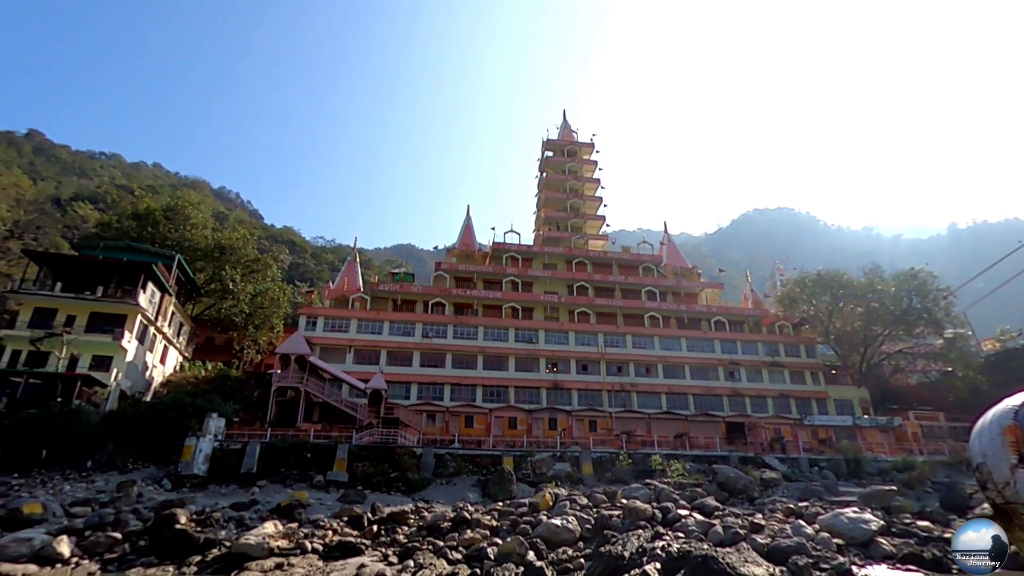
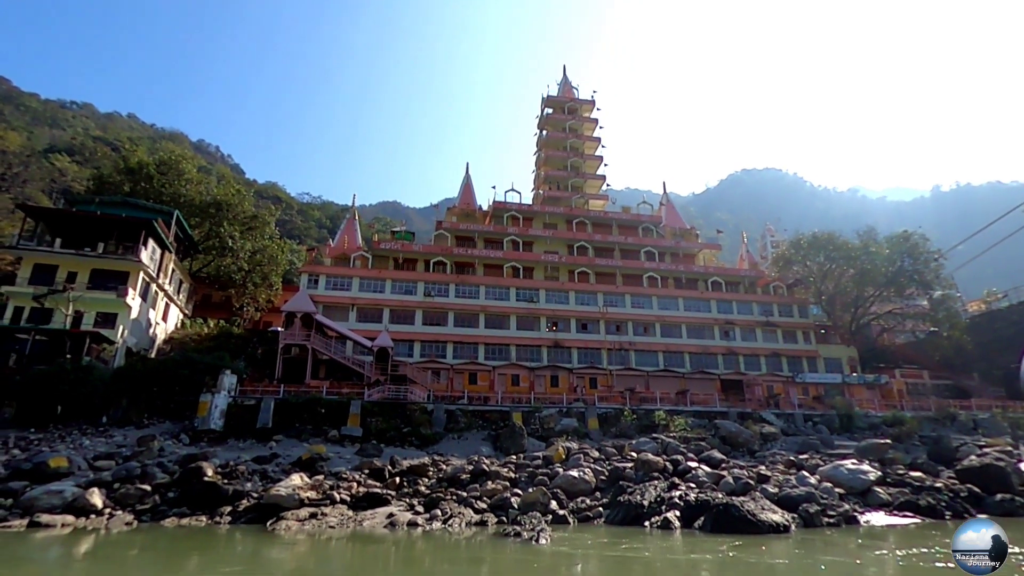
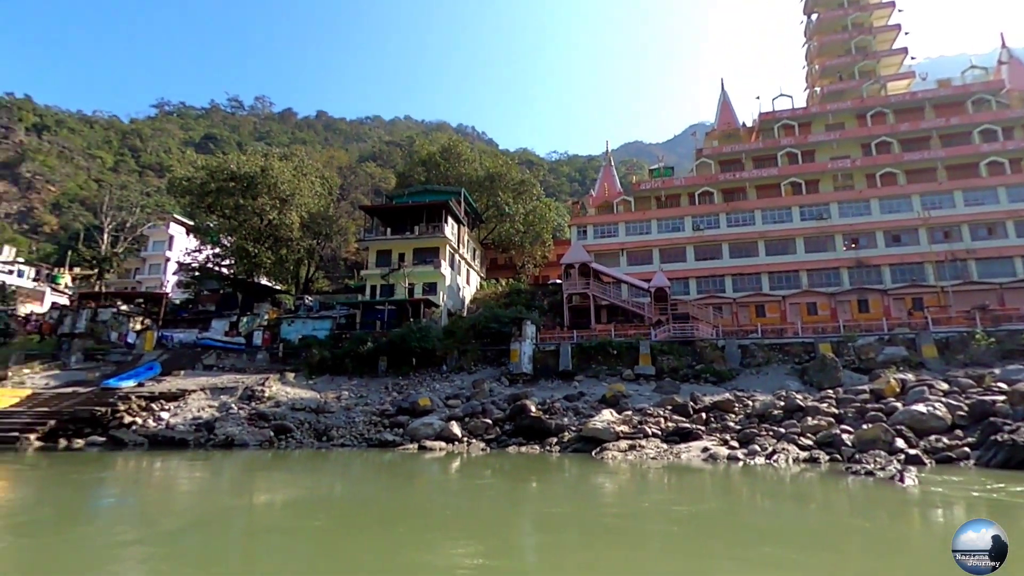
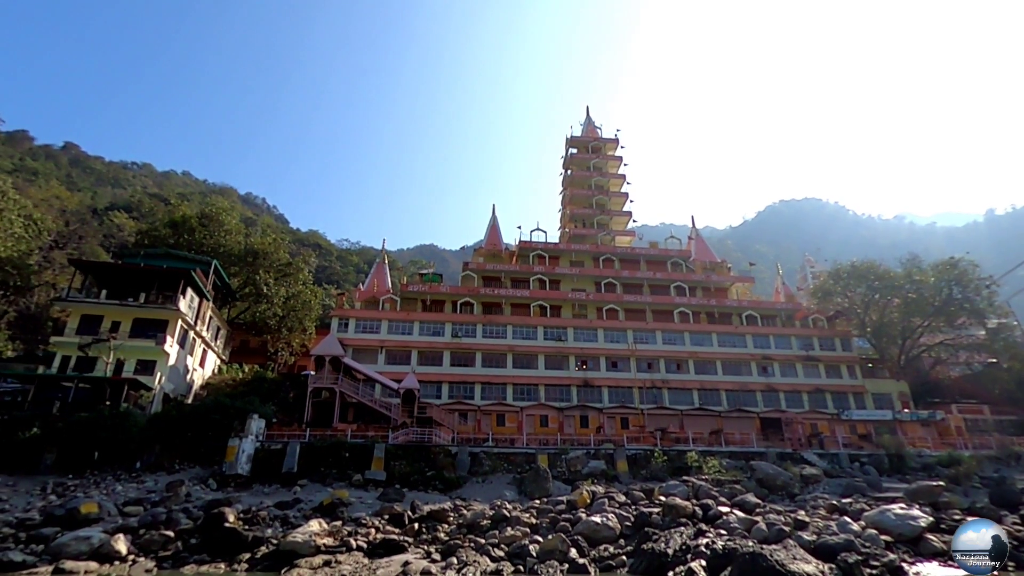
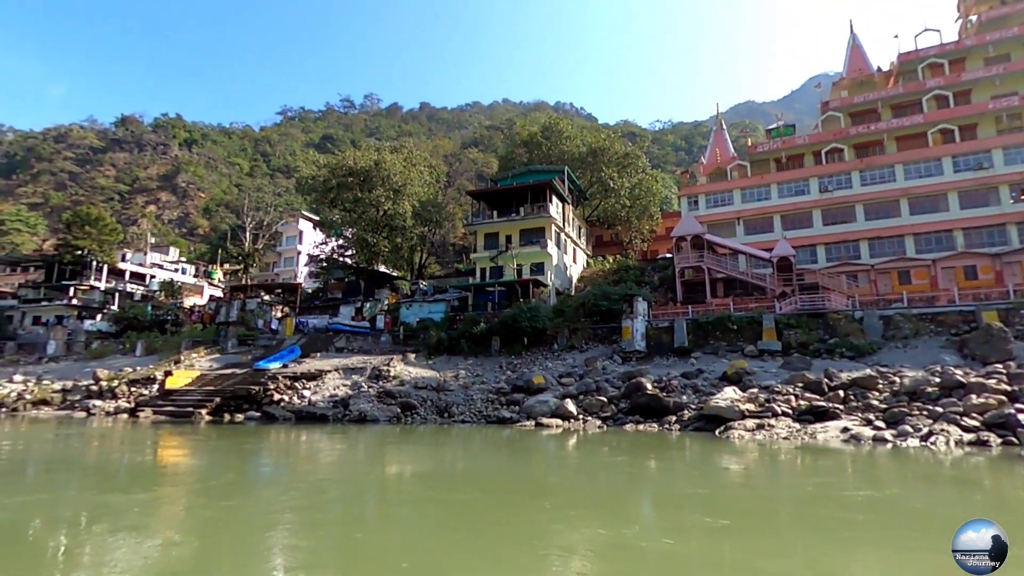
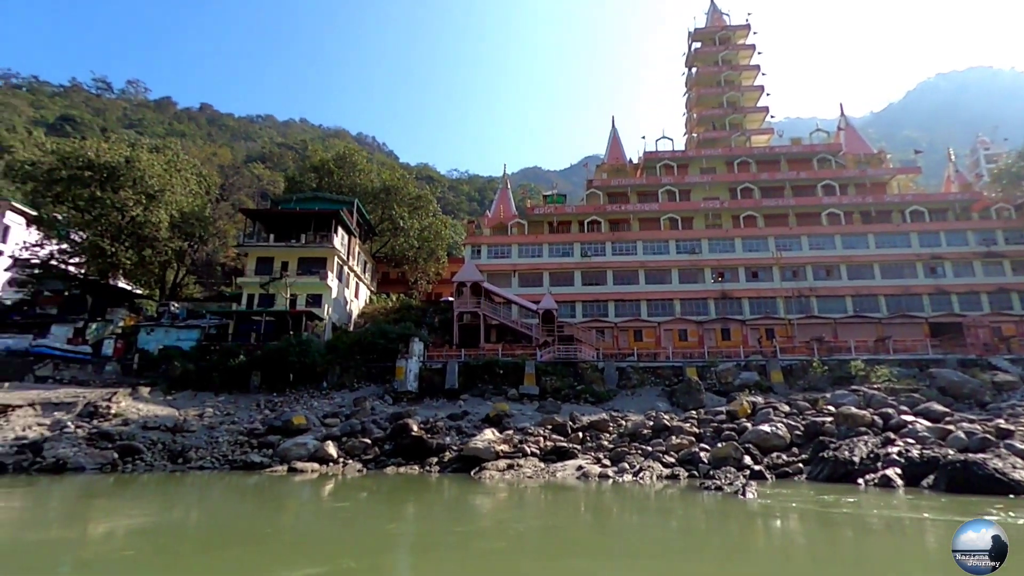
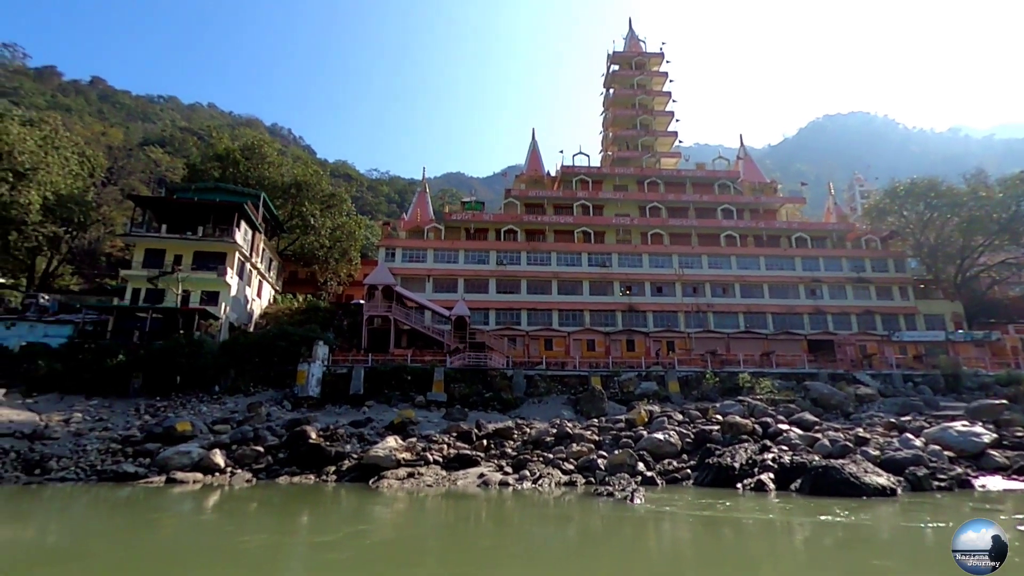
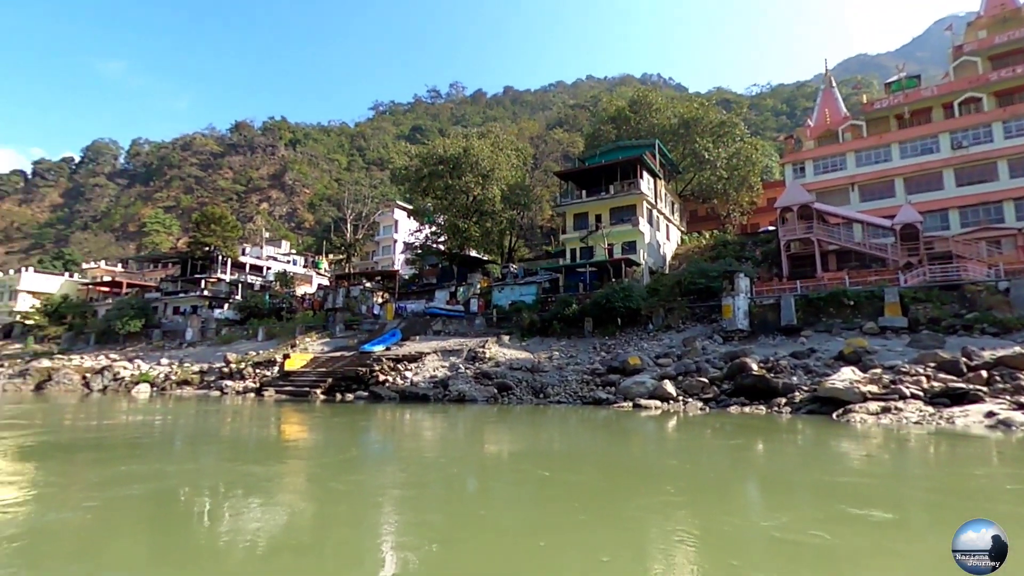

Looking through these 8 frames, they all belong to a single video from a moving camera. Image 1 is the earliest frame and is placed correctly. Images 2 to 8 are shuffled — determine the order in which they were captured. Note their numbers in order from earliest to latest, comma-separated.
4, 2, 7, 6, 3, 5, 8
